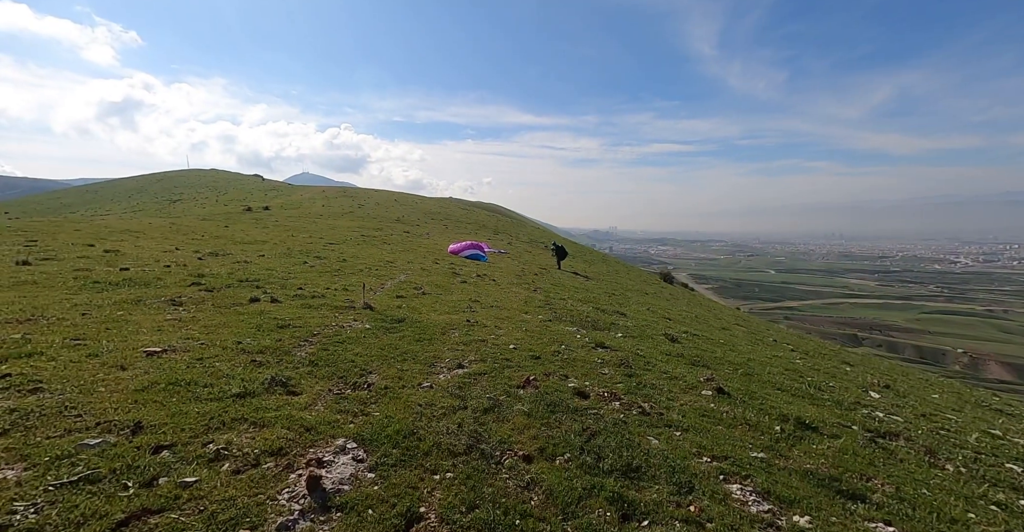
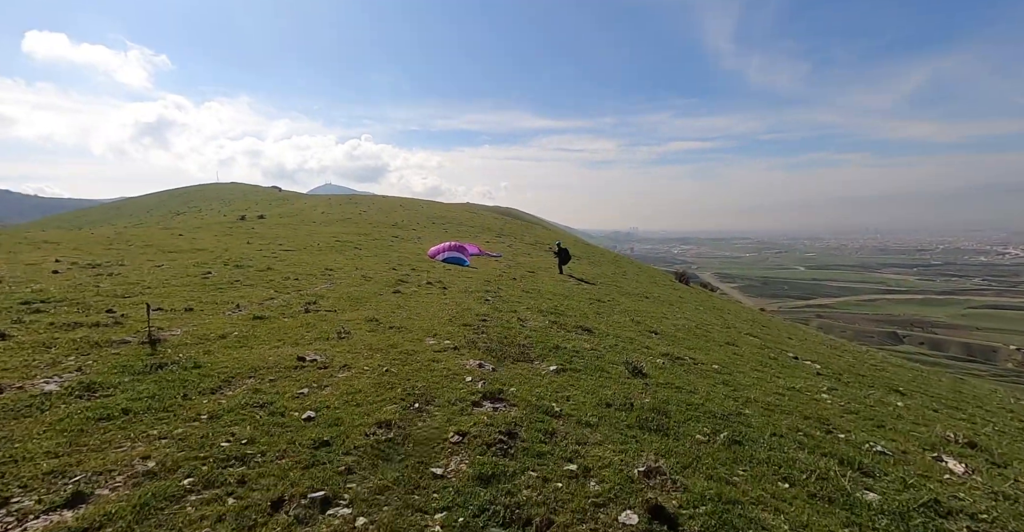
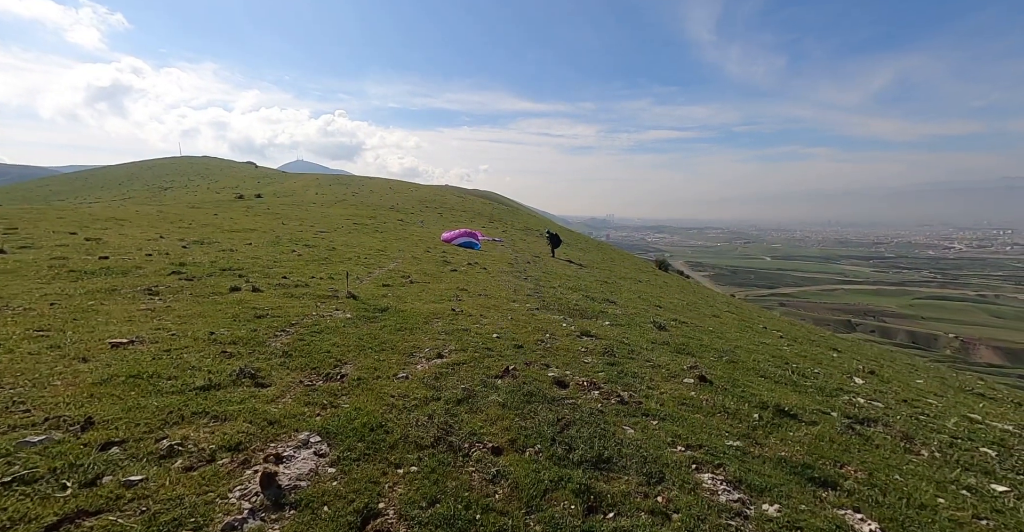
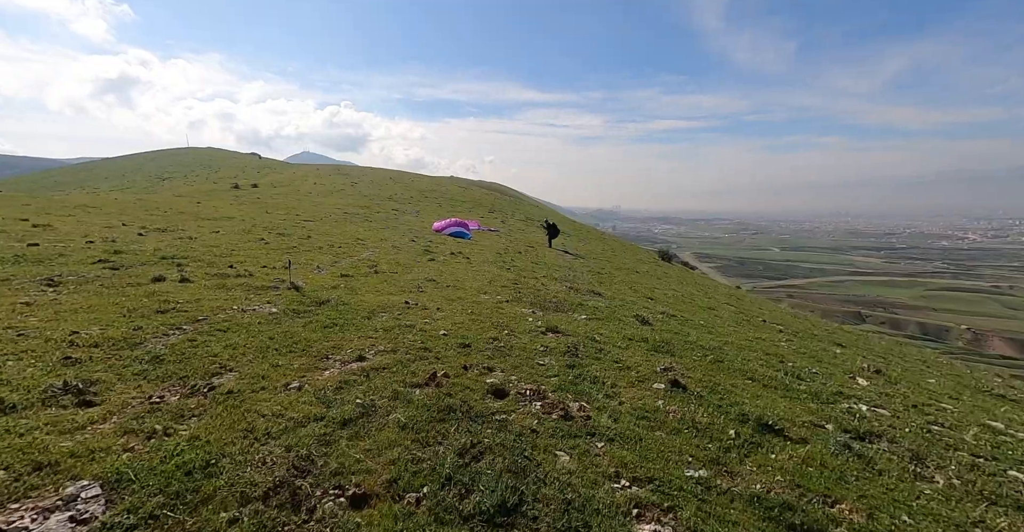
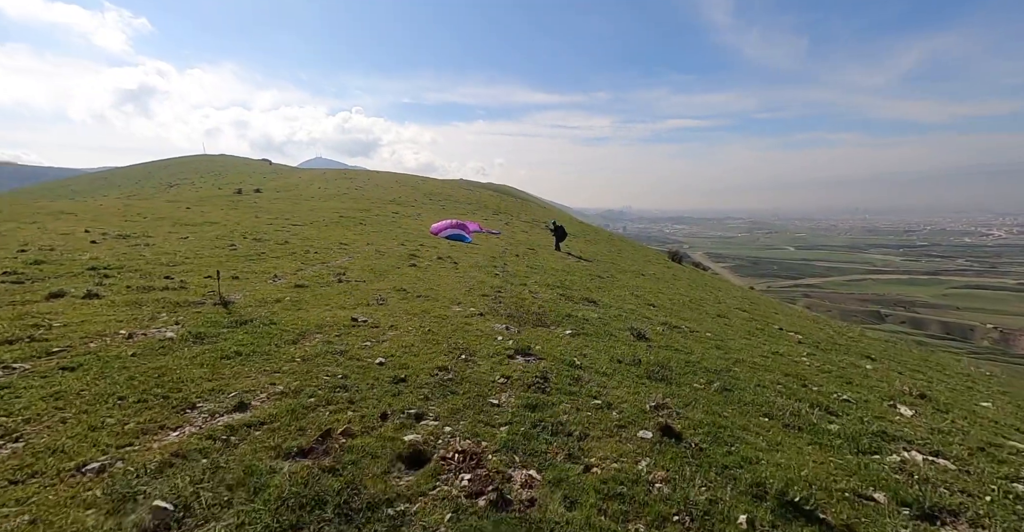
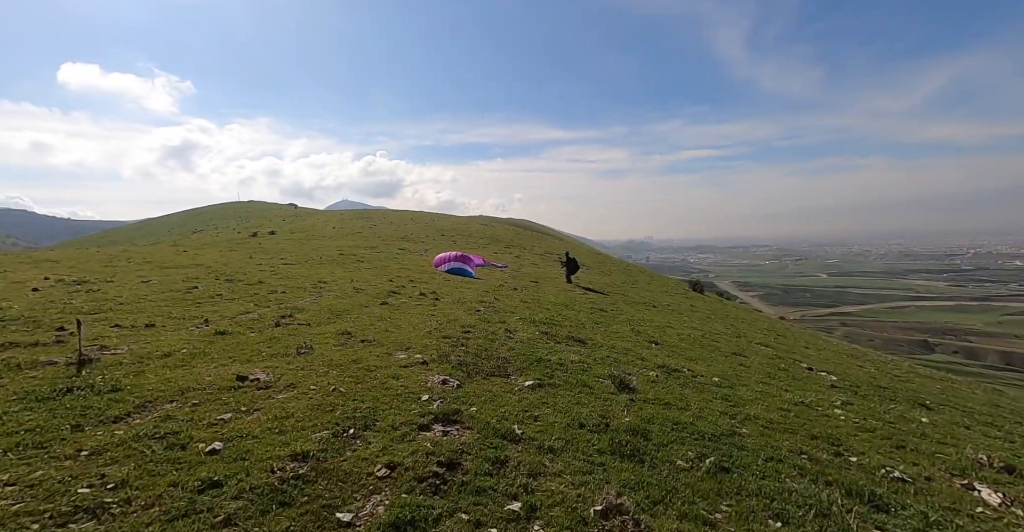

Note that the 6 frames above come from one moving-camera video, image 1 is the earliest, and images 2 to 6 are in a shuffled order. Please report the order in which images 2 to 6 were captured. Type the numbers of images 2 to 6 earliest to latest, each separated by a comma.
3, 4, 5, 2, 6
